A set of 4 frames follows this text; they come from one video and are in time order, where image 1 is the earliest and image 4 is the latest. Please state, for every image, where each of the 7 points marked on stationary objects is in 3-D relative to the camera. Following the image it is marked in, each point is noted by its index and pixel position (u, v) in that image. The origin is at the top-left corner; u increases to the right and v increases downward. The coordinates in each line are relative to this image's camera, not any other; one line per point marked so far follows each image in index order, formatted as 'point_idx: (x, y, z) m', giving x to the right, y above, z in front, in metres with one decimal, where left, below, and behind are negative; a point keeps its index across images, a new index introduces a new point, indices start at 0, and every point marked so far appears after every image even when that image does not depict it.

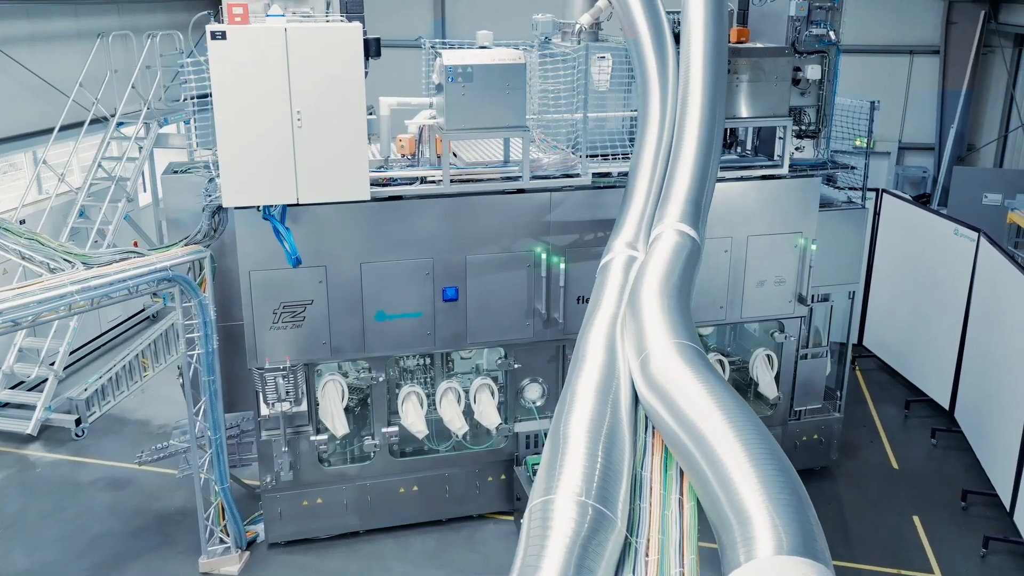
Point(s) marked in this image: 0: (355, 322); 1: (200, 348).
0: (-1.3, -0.3, +8.1) m
1: (-2.6, -0.5, +7.9) m
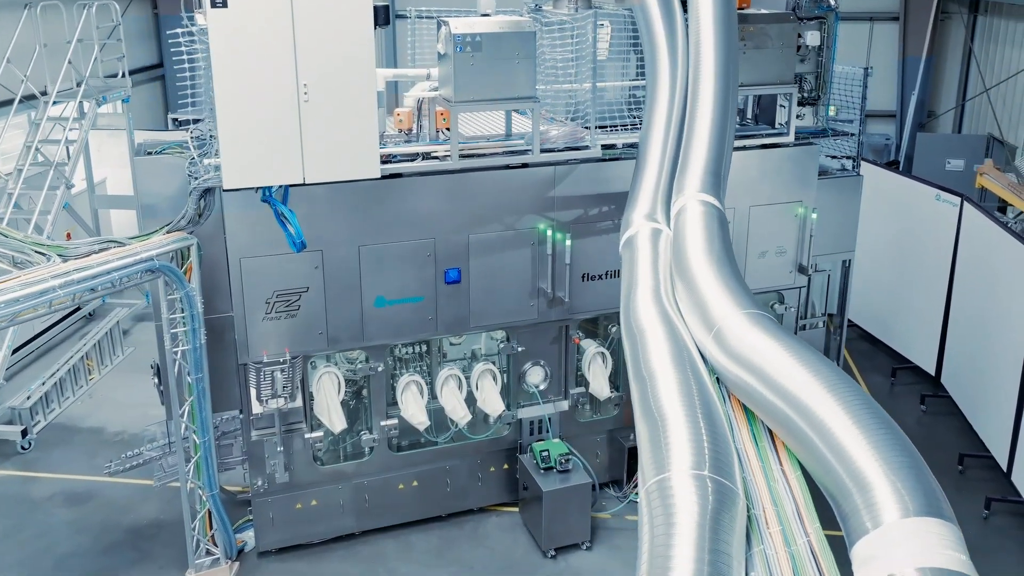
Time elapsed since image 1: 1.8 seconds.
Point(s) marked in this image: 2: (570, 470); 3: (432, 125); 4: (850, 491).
0: (-1.3, -0.2, +7.6) m
1: (-2.5, -0.4, +7.2) m
2: (+0.5, -1.6, +8.1) m
3: (-0.6, +1.3, +7.6) m
4: (+1.5, -0.9, +4.2) m
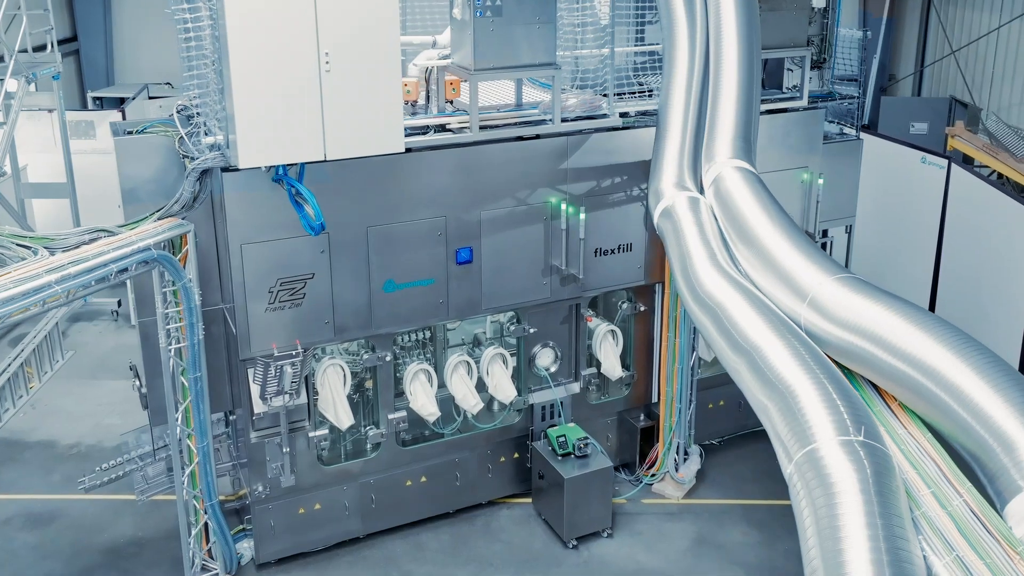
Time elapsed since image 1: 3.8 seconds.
0: (-1.1, -0.1, +7.0) m
1: (-2.3, -0.4, +6.5) m
2: (+0.6, -1.4, +7.8) m
3: (-0.5, +1.4, +7.1) m
4: (+2.1, -0.7, +4.0) m
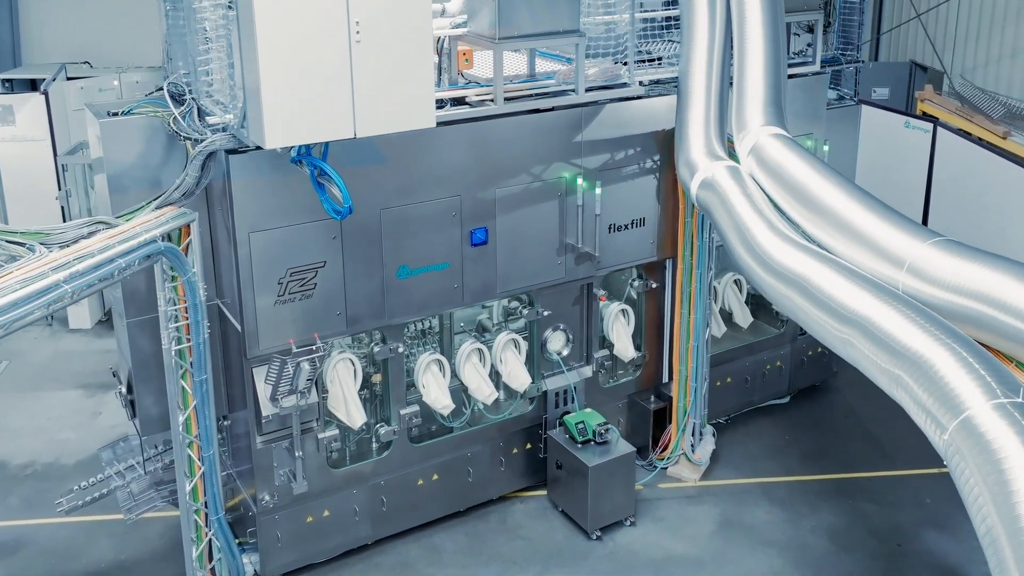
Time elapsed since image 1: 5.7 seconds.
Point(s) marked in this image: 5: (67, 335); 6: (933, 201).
0: (-0.9, 0.0, +6.5) m
1: (-2.0, -0.3, +5.8) m
2: (+0.8, -1.2, +7.4) m
3: (-0.4, +1.6, +6.6) m
4: (+2.6, -0.5, +3.9) m
5: (-5.0, -0.5, +10.5) m
6: (+4.1, +0.8, +9.3) m
